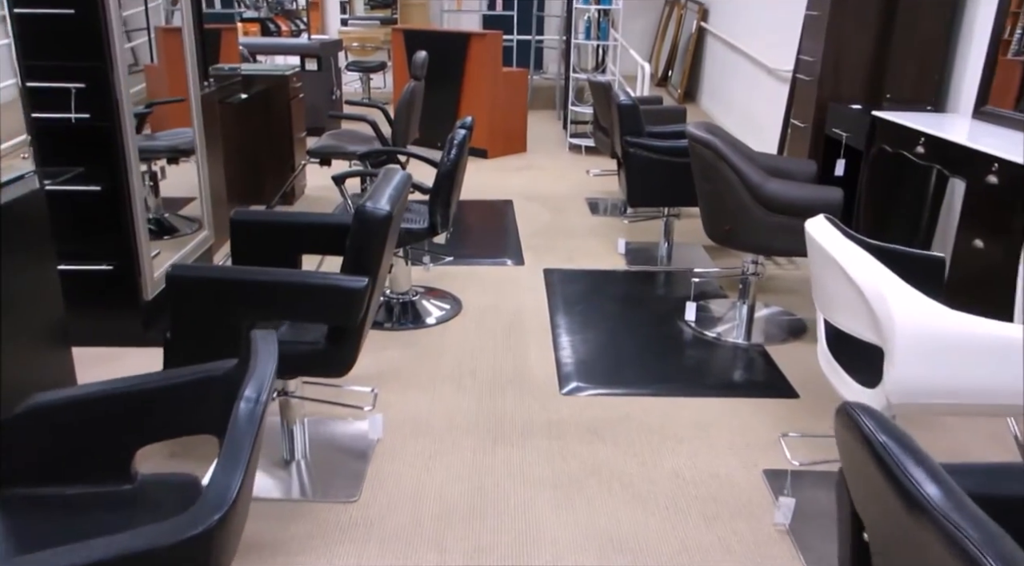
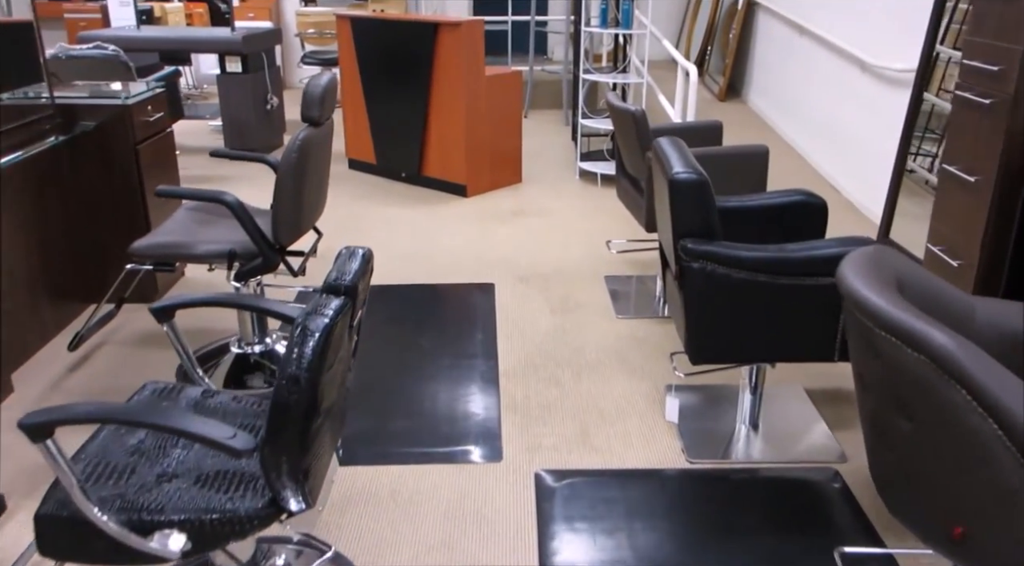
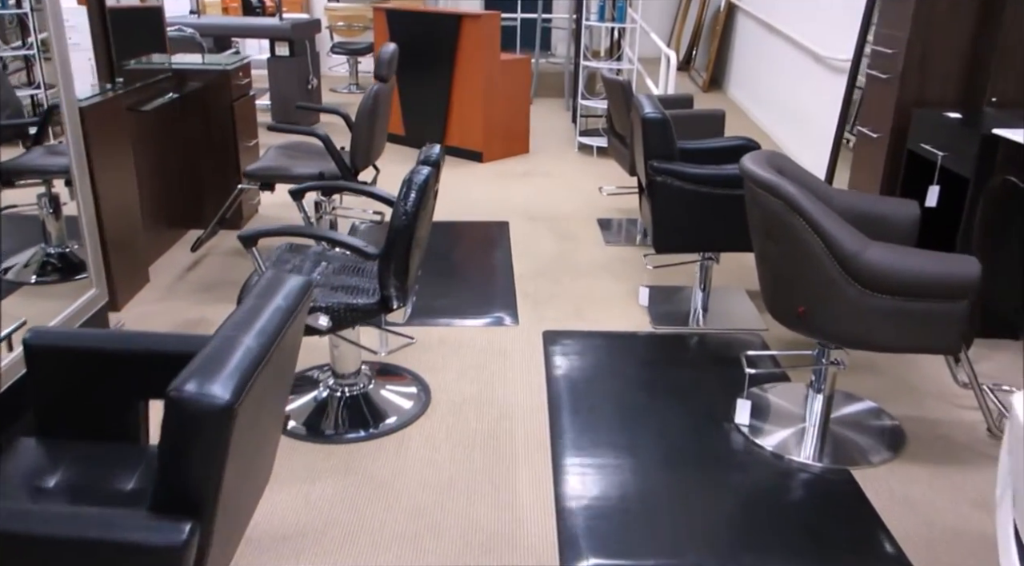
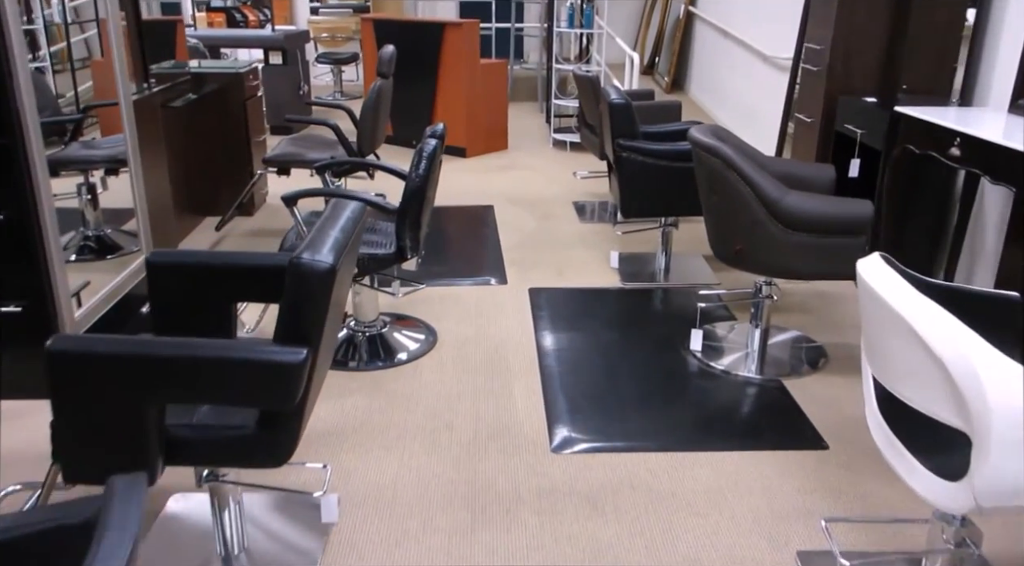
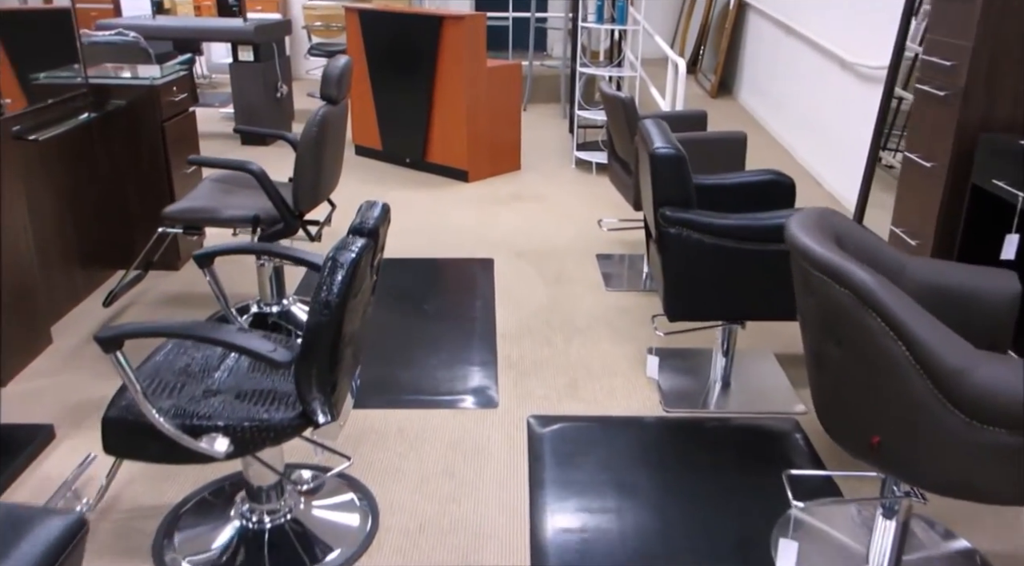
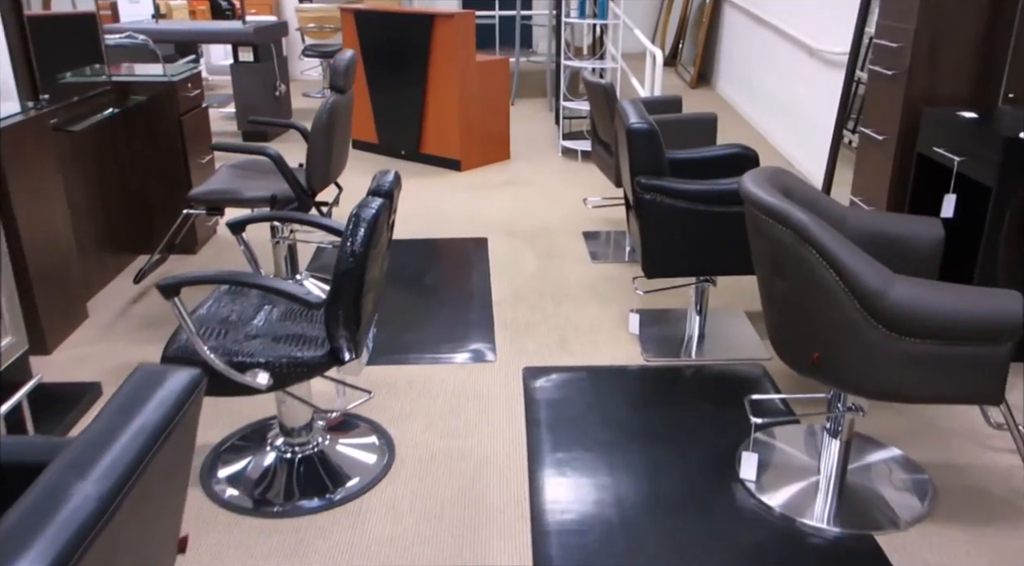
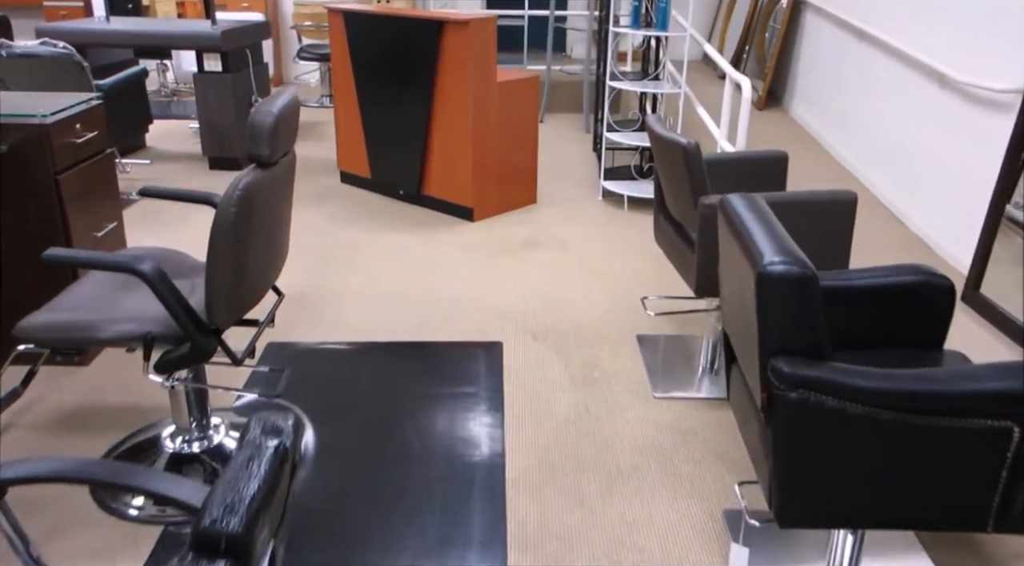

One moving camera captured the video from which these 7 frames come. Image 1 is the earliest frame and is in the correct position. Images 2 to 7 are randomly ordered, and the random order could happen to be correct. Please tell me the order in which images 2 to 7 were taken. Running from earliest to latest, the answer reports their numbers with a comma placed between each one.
4, 3, 6, 5, 2, 7
